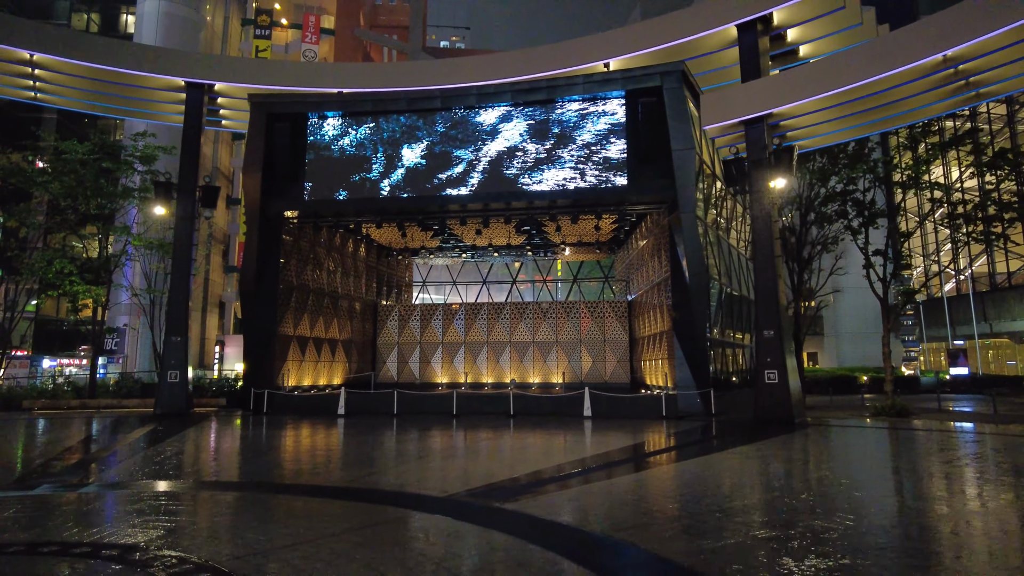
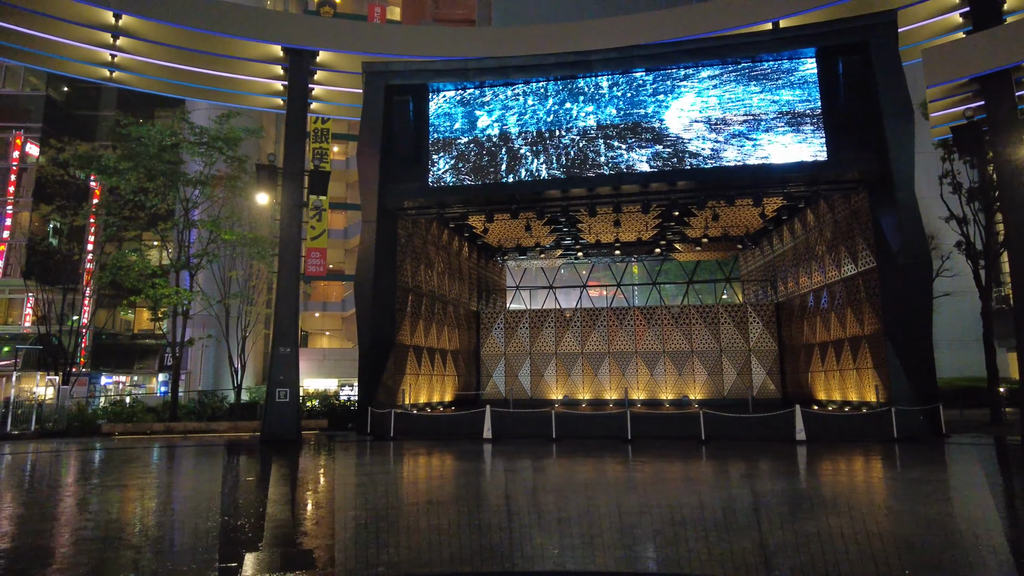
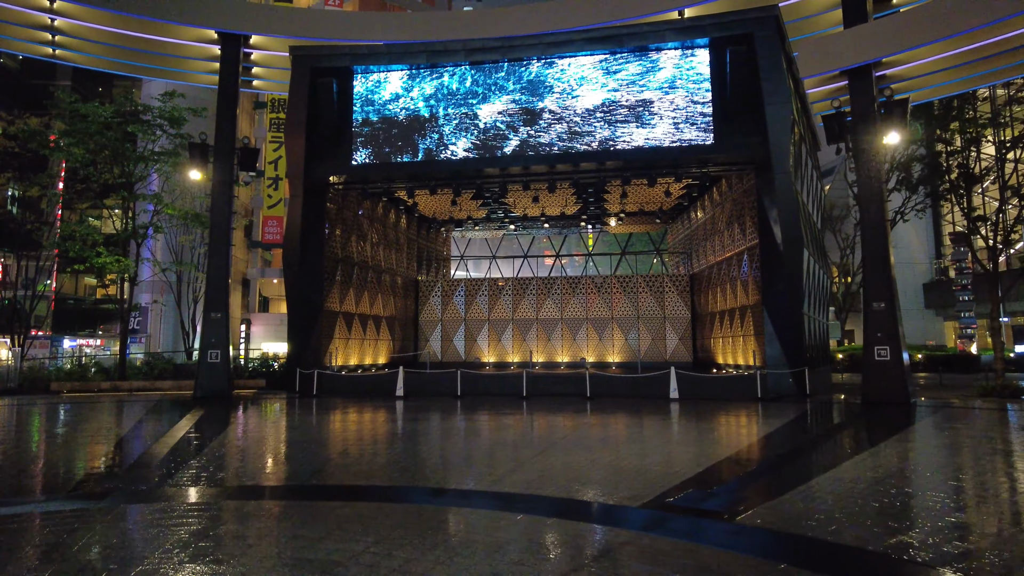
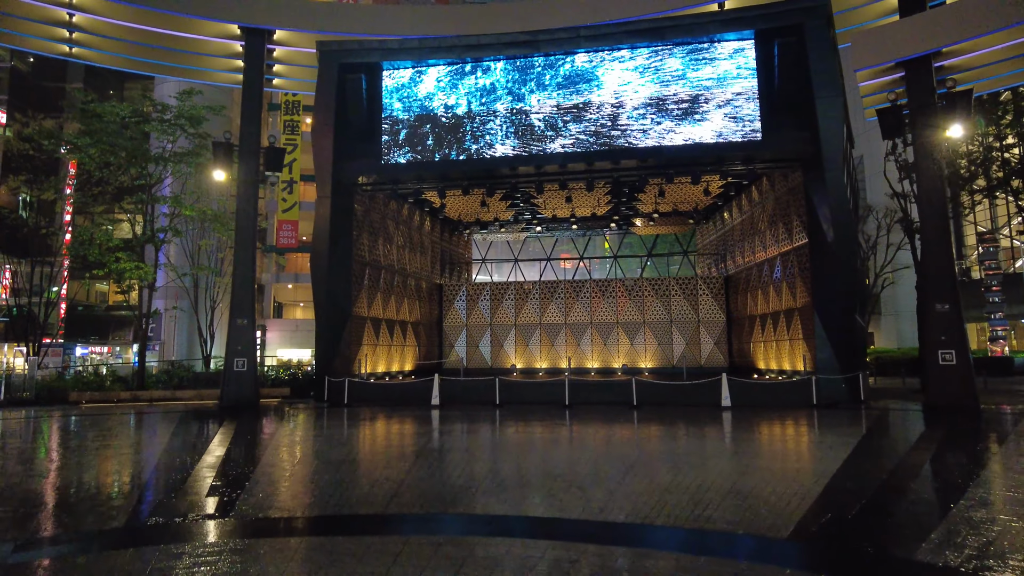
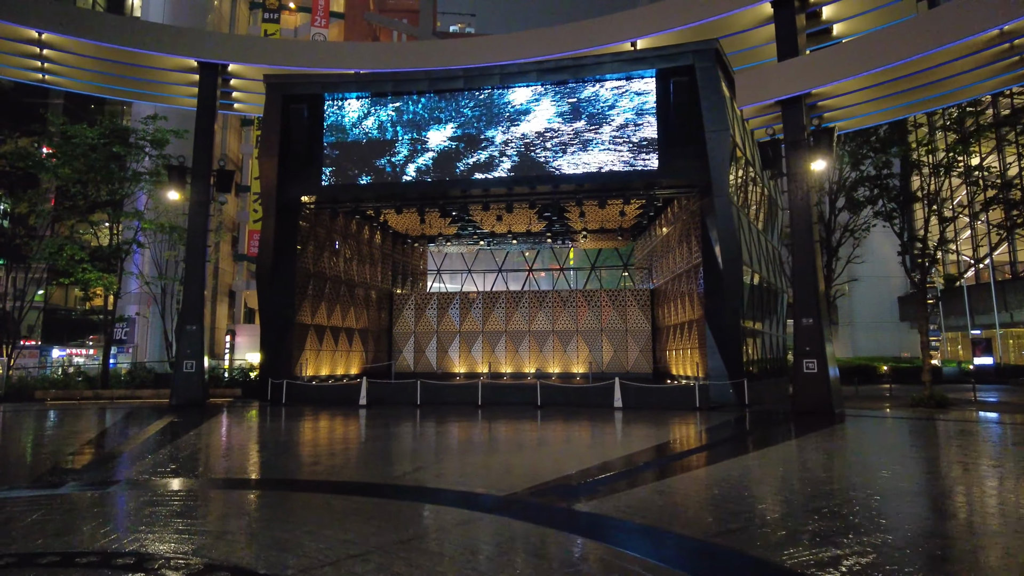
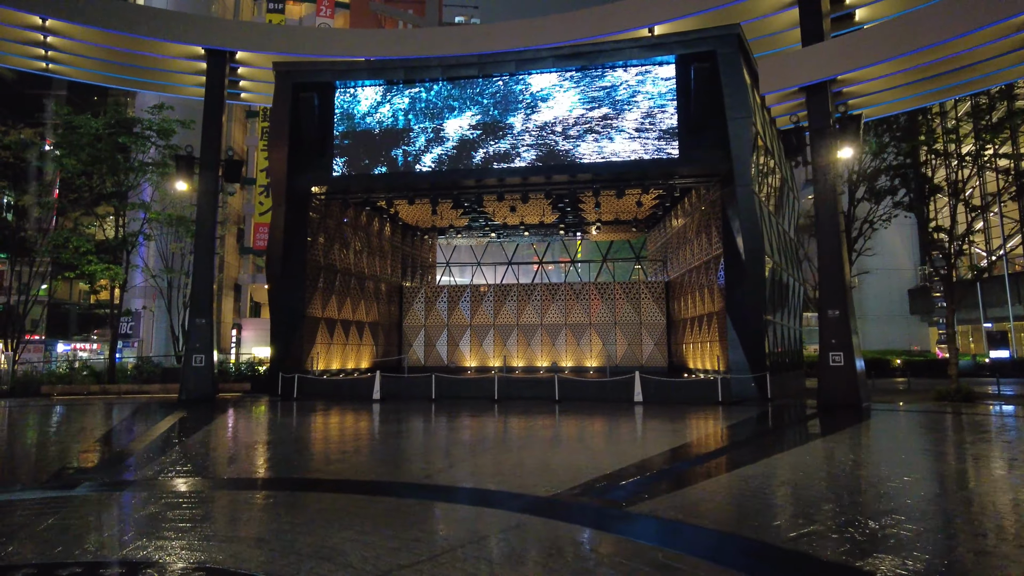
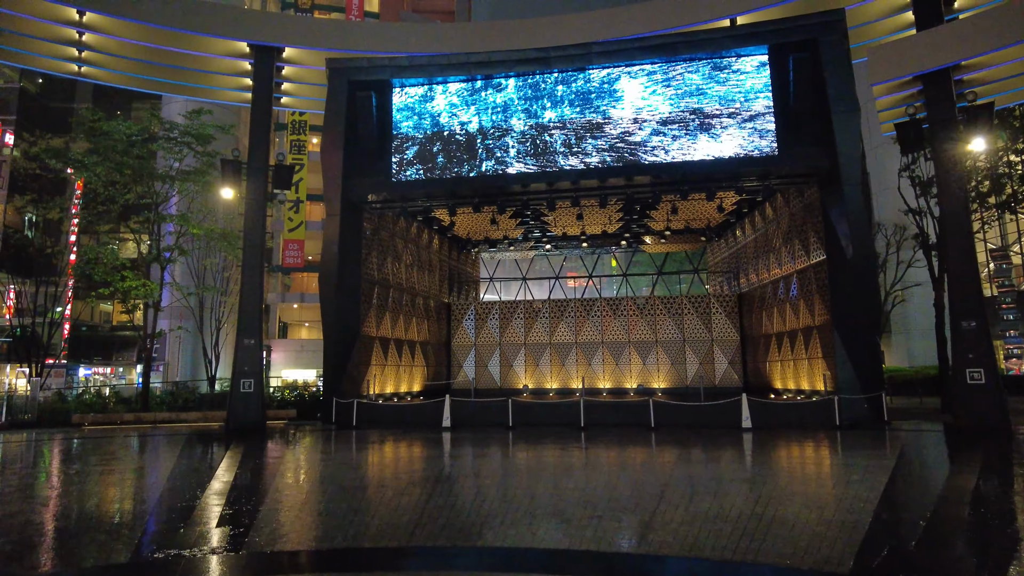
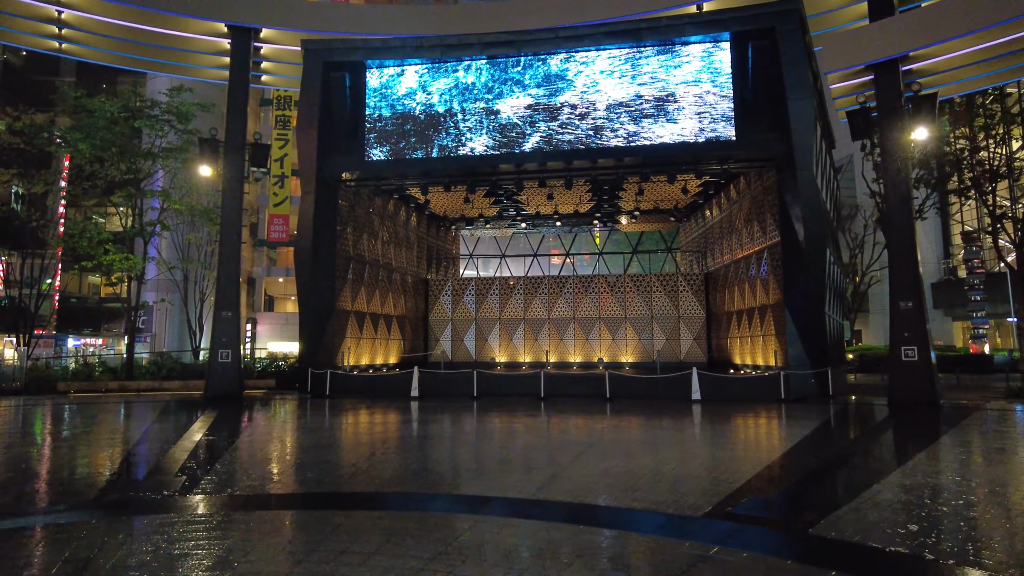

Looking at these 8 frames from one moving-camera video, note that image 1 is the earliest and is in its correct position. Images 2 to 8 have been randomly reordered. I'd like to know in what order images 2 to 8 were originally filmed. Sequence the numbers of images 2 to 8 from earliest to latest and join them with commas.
5, 6, 3, 8, 4, 7, 2
